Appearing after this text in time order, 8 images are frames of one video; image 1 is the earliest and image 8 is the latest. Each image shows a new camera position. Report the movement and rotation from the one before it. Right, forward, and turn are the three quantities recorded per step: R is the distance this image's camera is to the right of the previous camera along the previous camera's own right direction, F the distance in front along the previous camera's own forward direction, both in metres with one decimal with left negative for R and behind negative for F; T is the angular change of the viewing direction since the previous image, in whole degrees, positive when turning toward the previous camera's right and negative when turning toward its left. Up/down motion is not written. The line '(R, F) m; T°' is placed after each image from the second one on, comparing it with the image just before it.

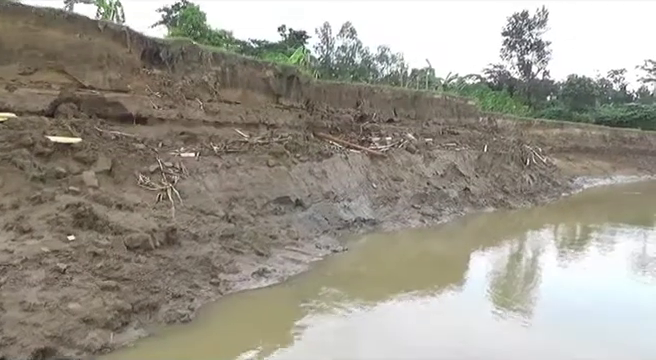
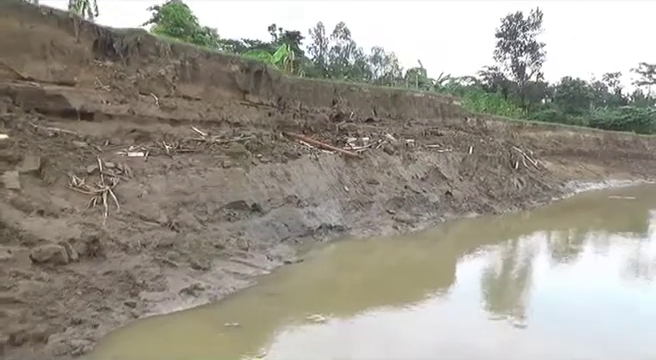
(+0.3, +0.8) m; 0°
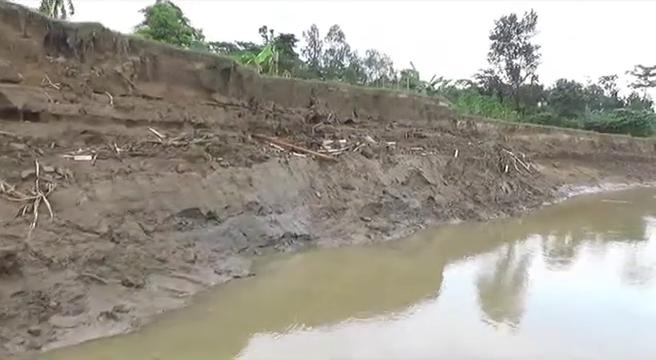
(+0.3, +0.6) m; 0°
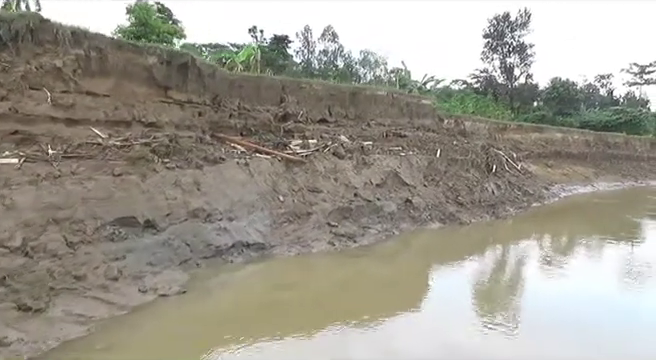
(+0.3, +0.7) m; 0°
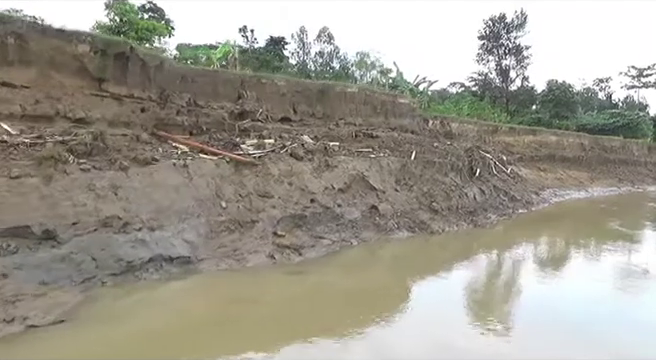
(+0.4, +0.9) m; 0°
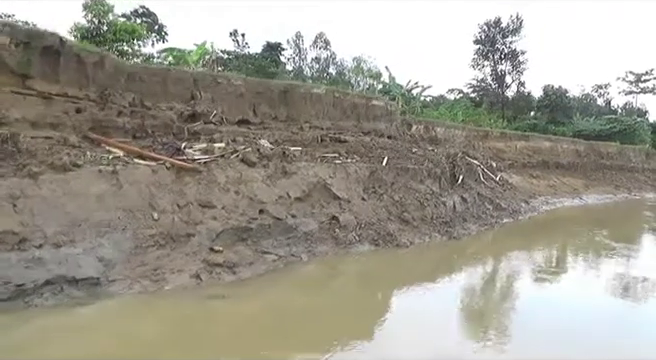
(+0.4, +0.8) m; 0°
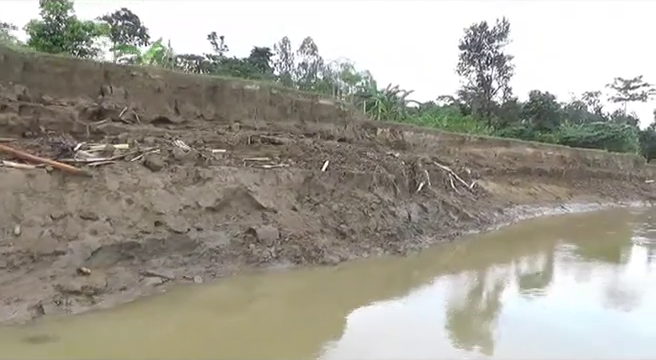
(+0.6, +1.2) m; 0°
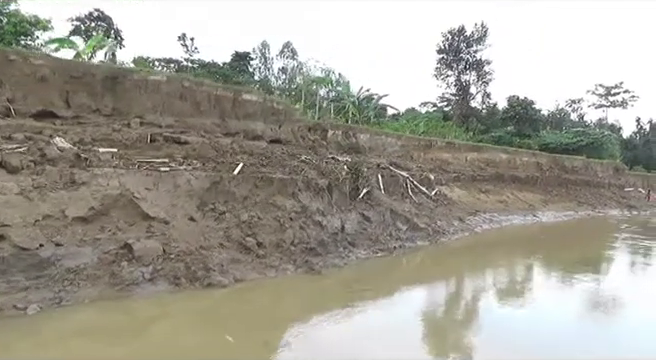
(+0.6, +1.2) m; +1°
